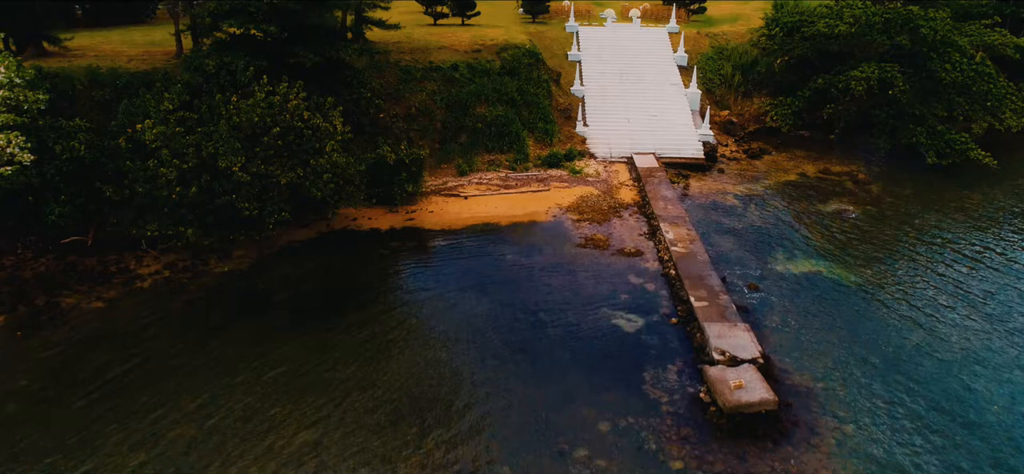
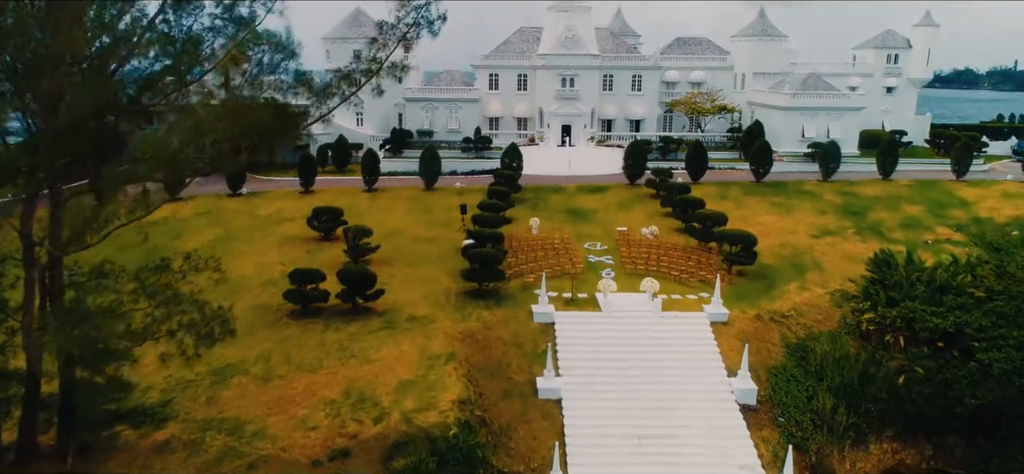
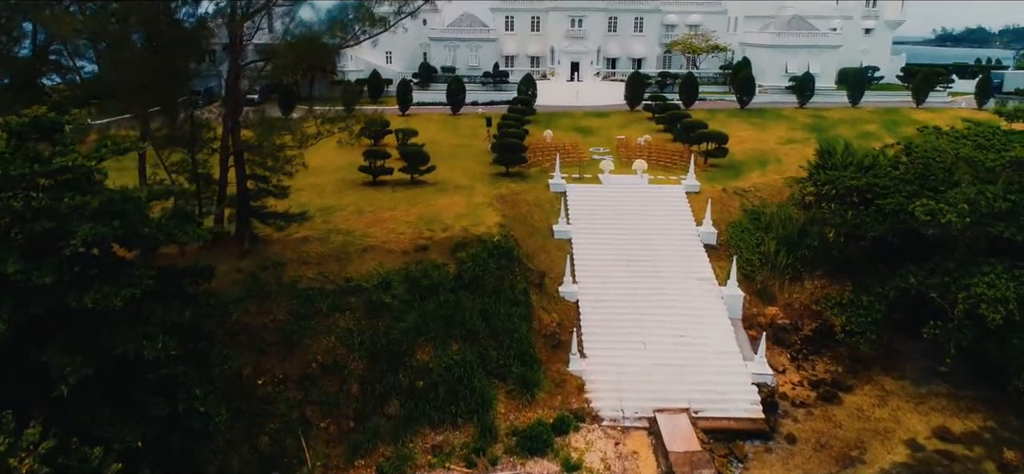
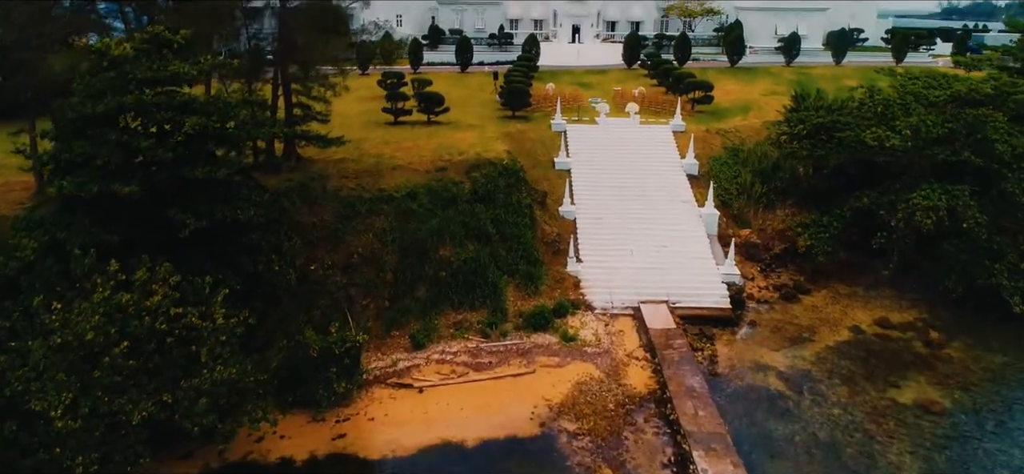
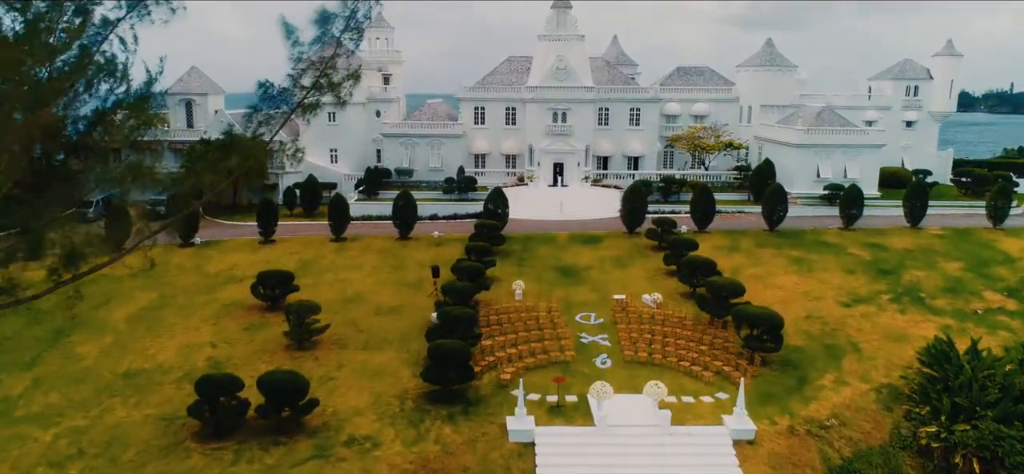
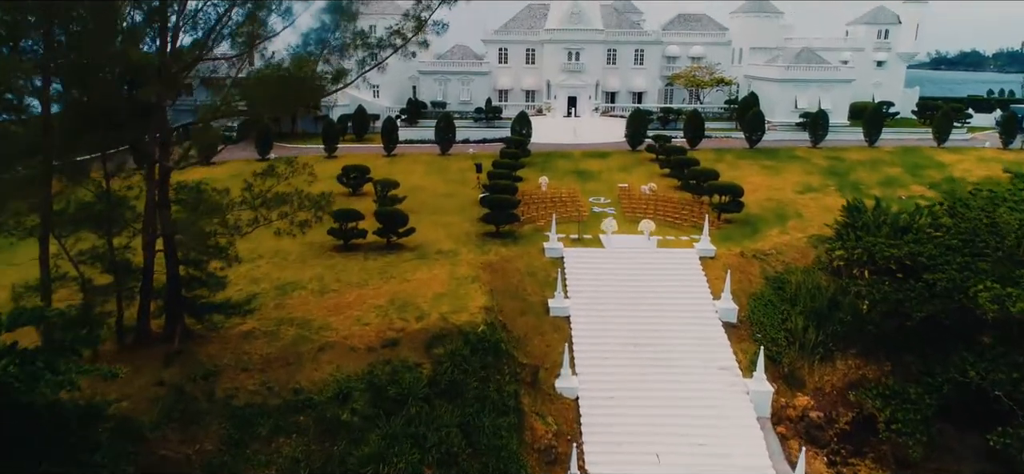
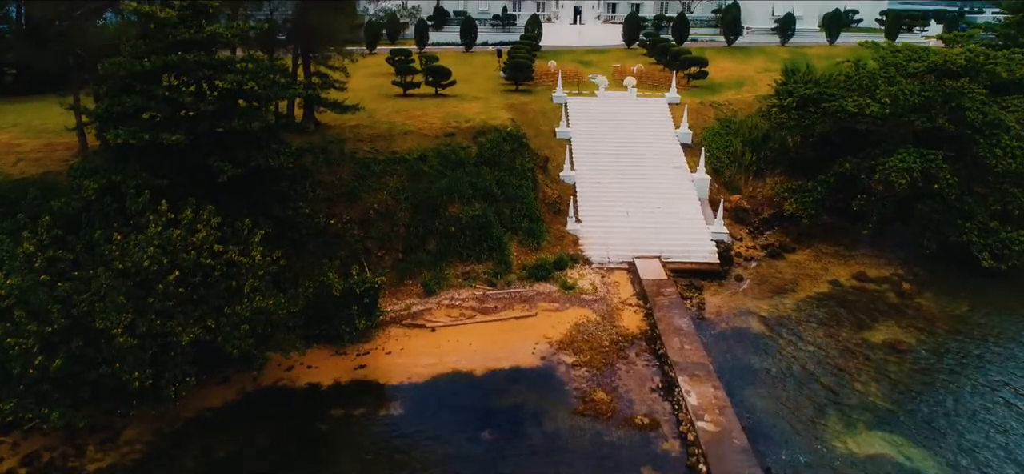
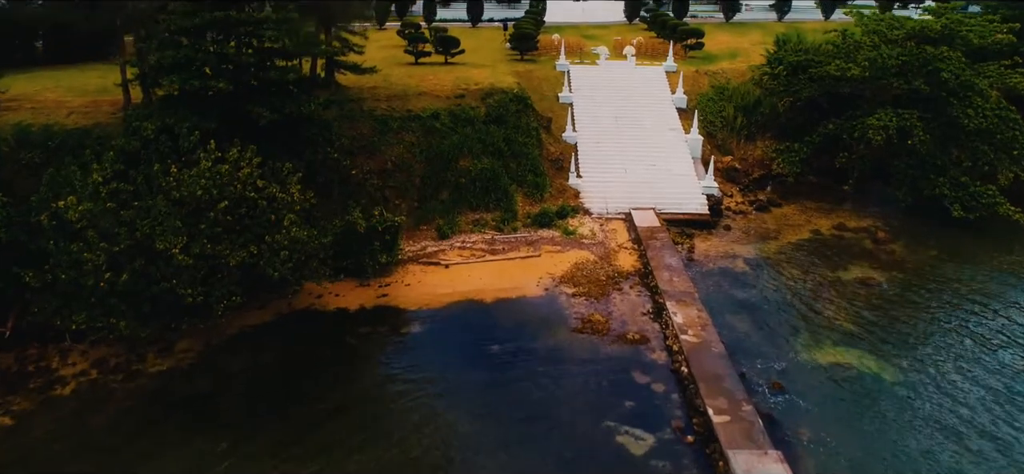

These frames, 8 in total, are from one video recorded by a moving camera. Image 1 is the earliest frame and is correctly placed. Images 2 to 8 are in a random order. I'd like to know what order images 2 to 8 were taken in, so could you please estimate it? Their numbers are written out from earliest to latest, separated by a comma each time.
8, 7, 4, 3, 6, 2, 5
